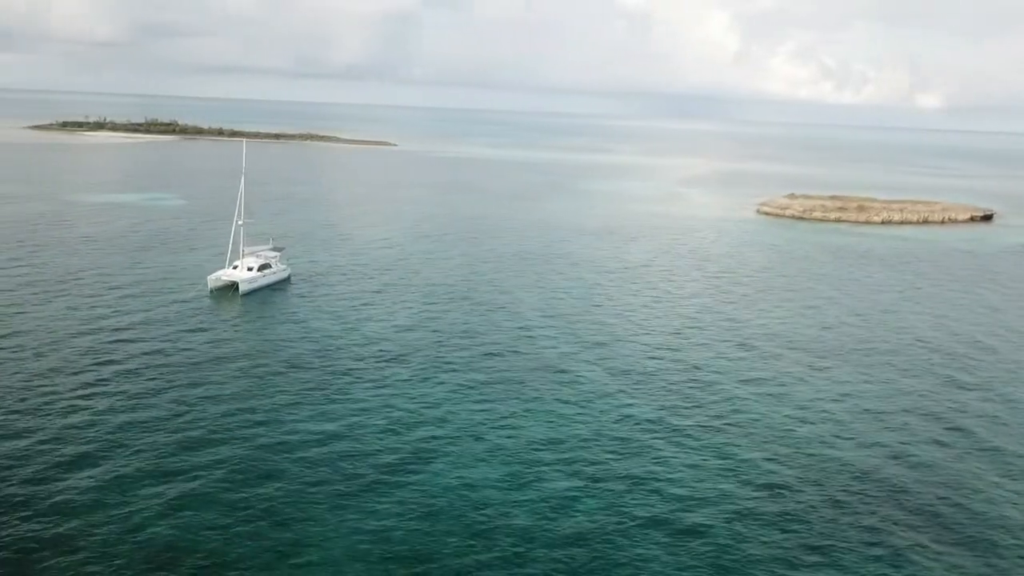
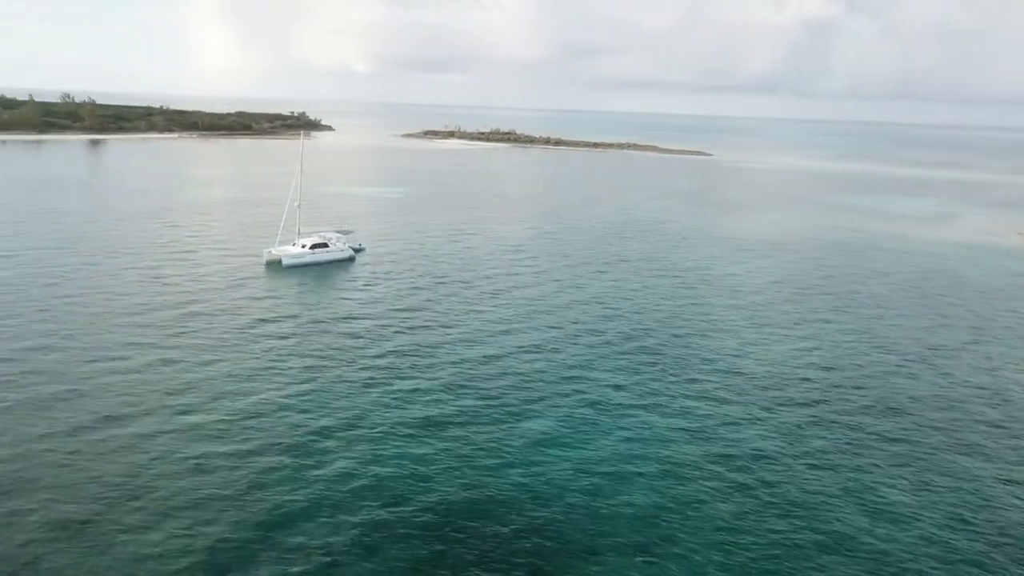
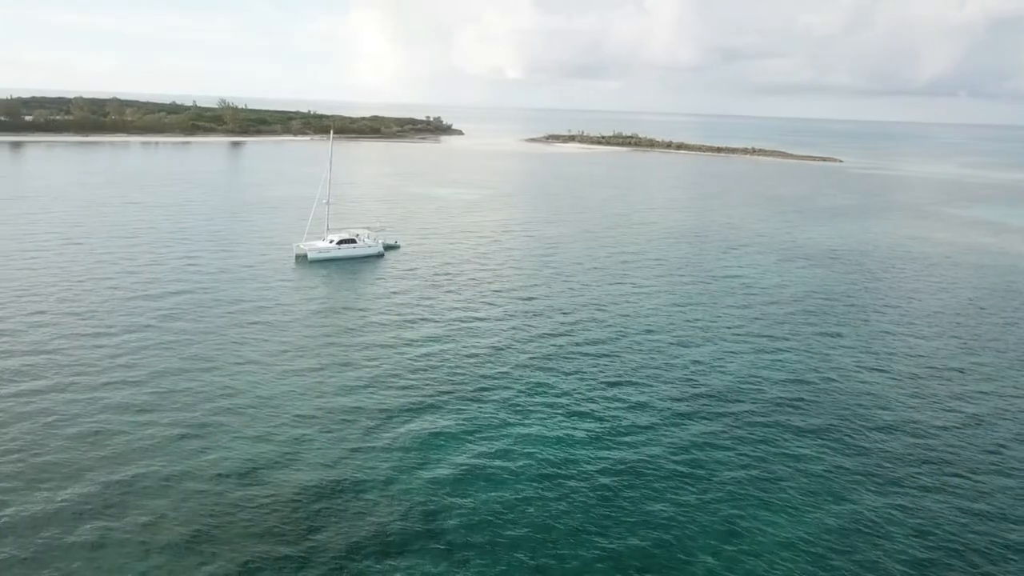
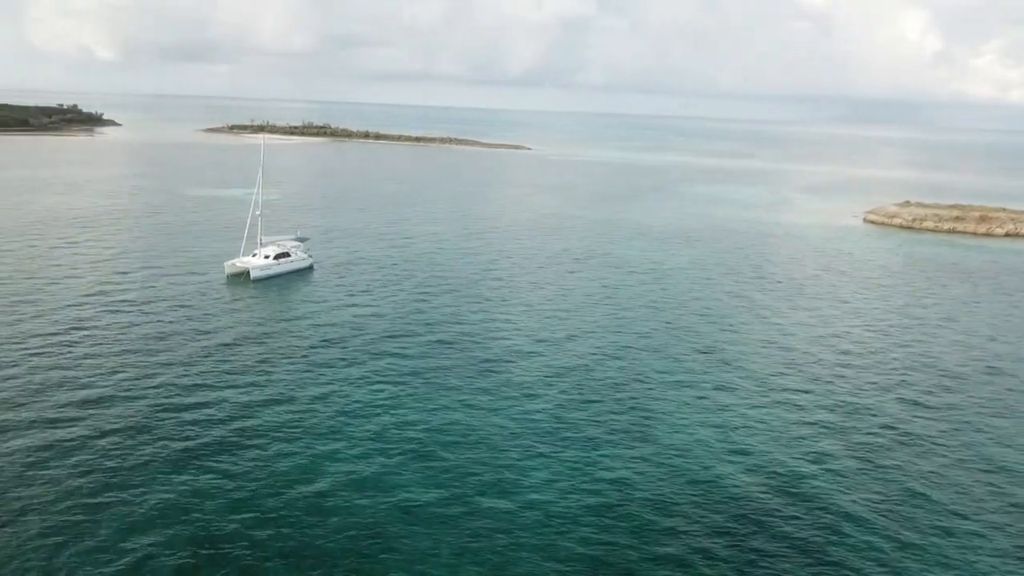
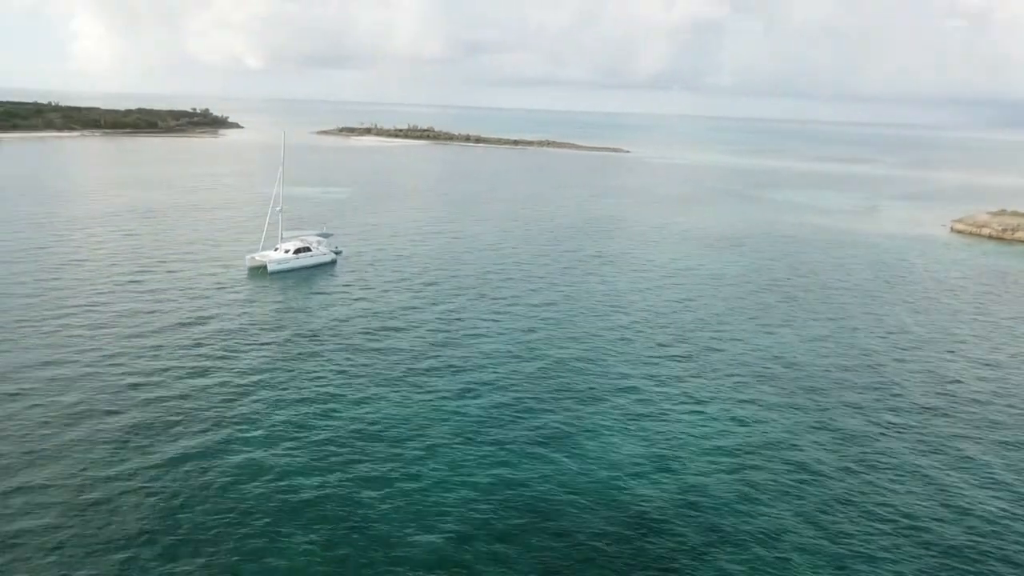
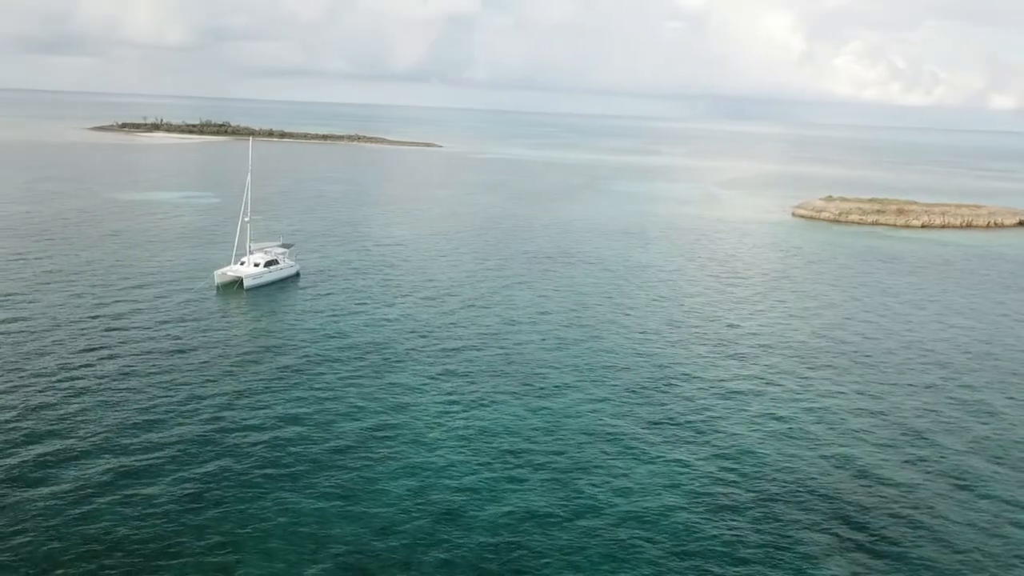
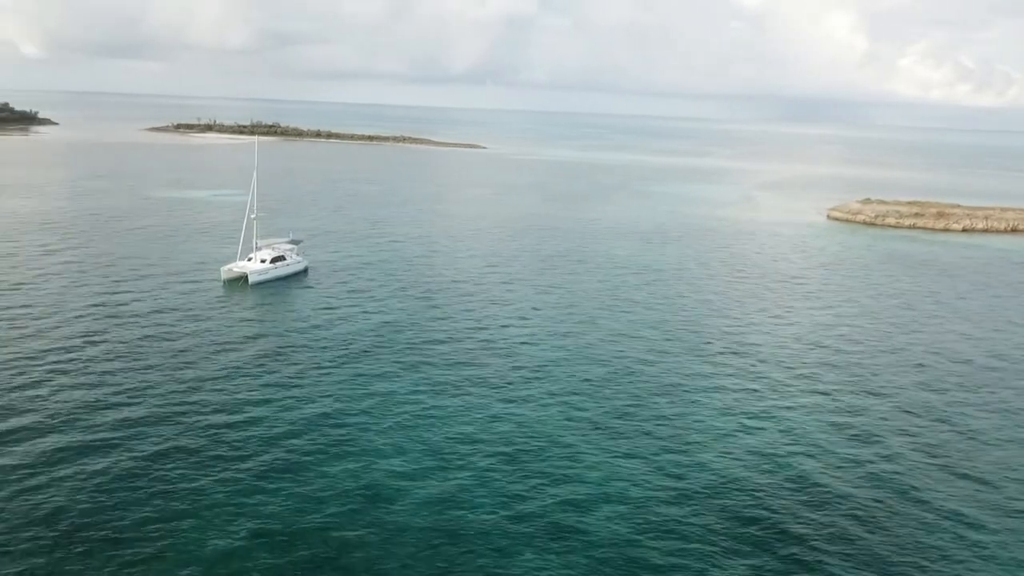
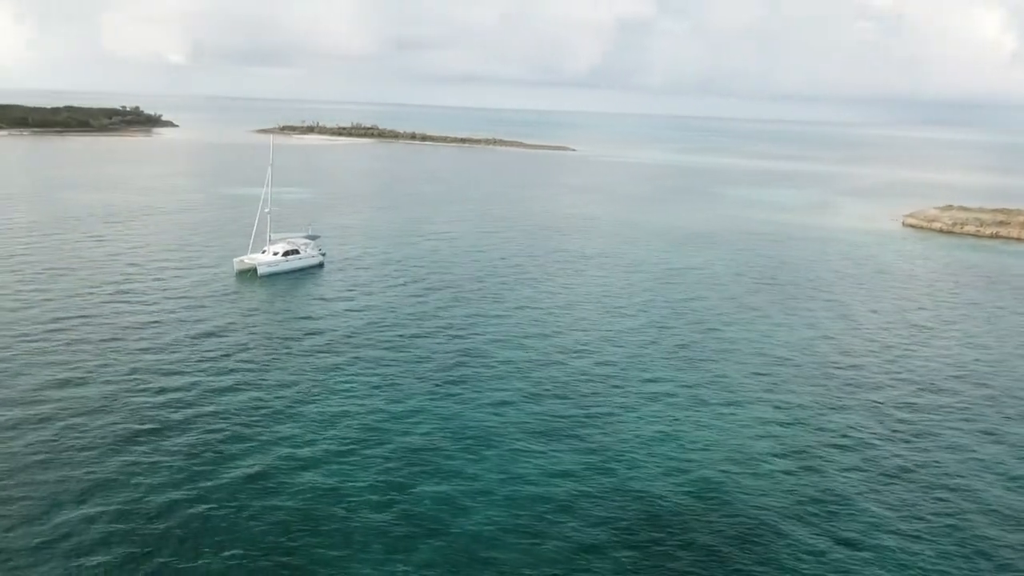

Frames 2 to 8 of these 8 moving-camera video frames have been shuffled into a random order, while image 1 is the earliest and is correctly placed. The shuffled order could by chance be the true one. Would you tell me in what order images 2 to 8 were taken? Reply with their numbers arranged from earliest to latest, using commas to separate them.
6, 7, 4, 8, 5, 2, 3
